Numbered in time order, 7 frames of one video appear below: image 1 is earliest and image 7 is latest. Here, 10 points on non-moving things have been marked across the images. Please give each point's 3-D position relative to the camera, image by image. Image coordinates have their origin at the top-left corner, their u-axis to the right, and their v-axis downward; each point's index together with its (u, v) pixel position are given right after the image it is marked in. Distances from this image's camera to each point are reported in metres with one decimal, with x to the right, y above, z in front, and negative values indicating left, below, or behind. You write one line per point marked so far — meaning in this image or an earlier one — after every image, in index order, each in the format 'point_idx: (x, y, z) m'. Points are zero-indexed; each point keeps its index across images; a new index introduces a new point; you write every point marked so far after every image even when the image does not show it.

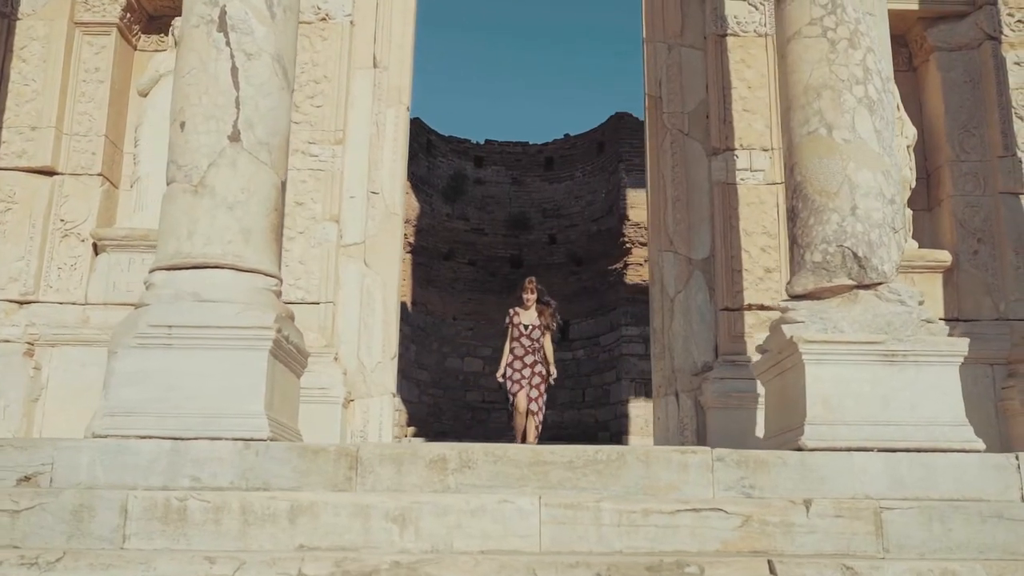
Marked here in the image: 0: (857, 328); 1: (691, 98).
0: (+1.8, -0.2, +5.2) m
1: (+1.4, +1.5, +7.9) m
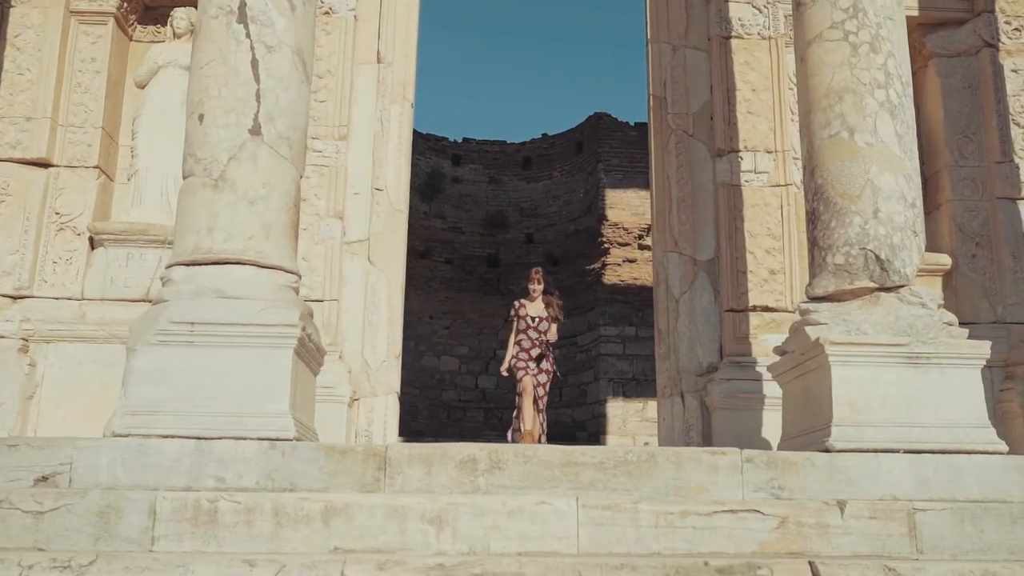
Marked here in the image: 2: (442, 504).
0: (+1.9, -0.2, +5.2) m
1: (+1.4, +1.5, +7.9) m
2: (-0.3, -0.9, +4.4) m
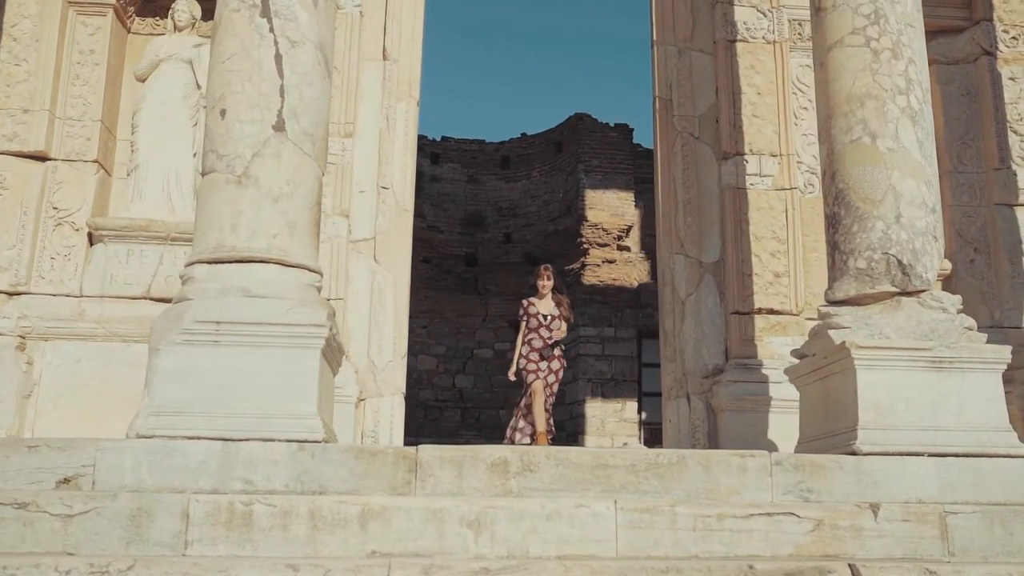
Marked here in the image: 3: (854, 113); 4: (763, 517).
0: (+2.0, -0.2, +5.3) m
1: (+1.5, +1.5, +8.0) m
2: (-0.1, -0.9, +4.3) m
3: (+1.9, +1.0, +5.7) m
4: (+1.1, -1.0, +4.5) m
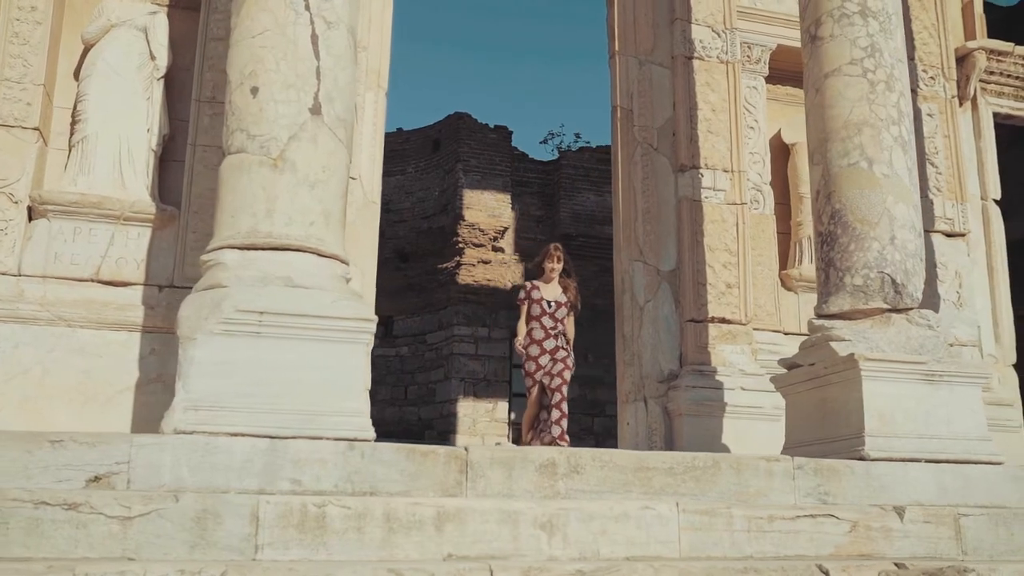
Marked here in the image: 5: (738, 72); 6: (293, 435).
0: (+2.1, -0.3, +5.7) m
1: (+1.2, +1.4, +8.2) m
2: (+0.2, -0.9, +4.3) m
3: (+2.0, +0.9, +6.0) m
4: (+1.4, -1.1, +4.7) m
5: (+1.9, +1.8, +8.3) m
6: (-1.0, -0.6, +4.5) m
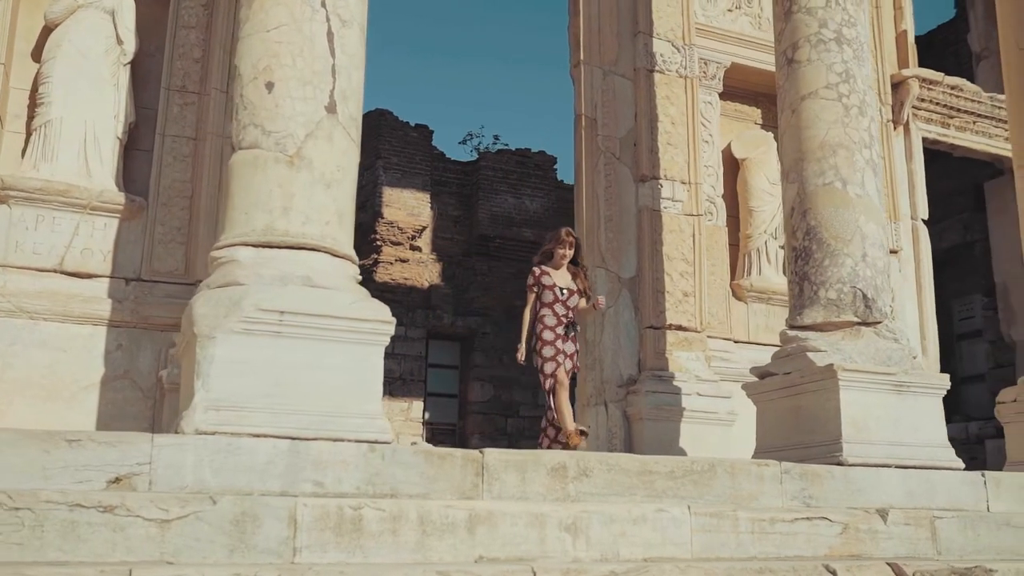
0: (+2.1, -0.4, +6.0) m
1: (+0.9, +1.4, +8.4) m
2: (+0.3, -1.0, +4.4) m
3: (+2.0, +0.8, +6.3) m
4: (+1.4, -1.1, +4.9) m
5: (+1.6, +1.7, +8.6) m
6: (-0.9, -0.6, +4.4) m
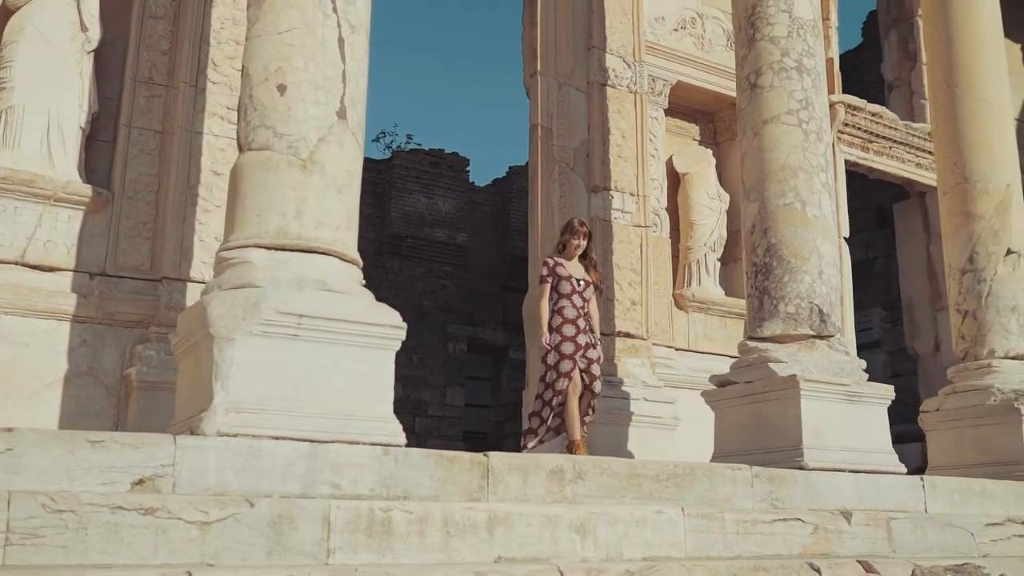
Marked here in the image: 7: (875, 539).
0: (+2.0, -0.5, +6.4) m
1: (+0.5, +1.3, +8.6) m
2: (+0.3, -1.0, +4.6) m
3: (+1.8, +0.7, +6.7) m
4: (+1.4, -1.2, +5.3) m
5: (+1.2, +1.6, +8.9) m
6: (-0.8, -0.7, +4.5) m
7: (+2.0, -1.4, +5.6) m
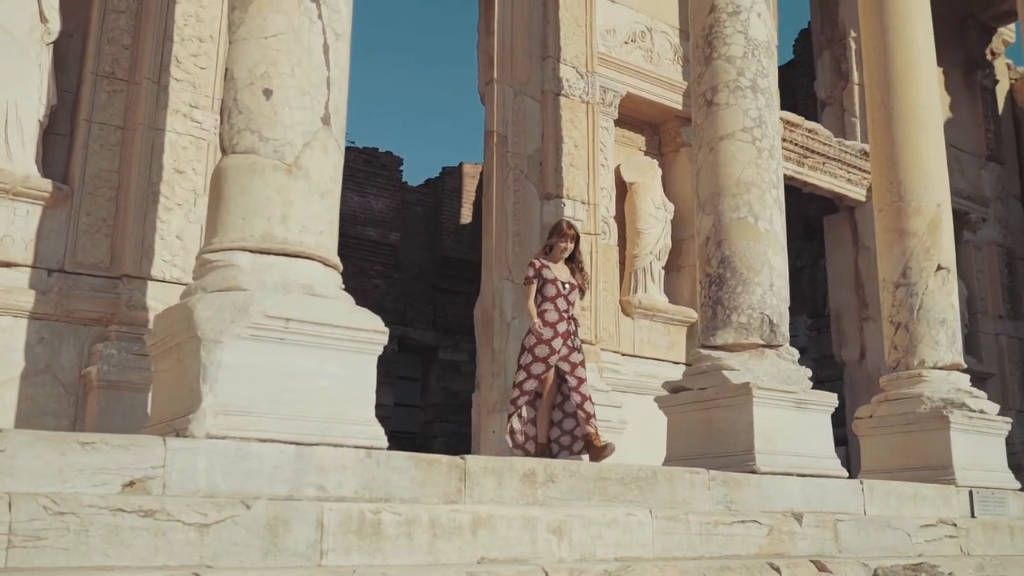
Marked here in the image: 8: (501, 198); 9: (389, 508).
0: (+1.7, -0.6, +6.7) m
1: (+0.1, +1.3, +8.8) m
2: (+0.2, -1.1, +4.8) m
3: (+1.6, +0.6, +7.0) m
4: (+1.2, -1.3, +5.5) m
5: (+0.8, +1.6, +9.1) m
6: (-0.9, -0.7, +4.6) m
7: (+1.8, -1.5, +5.9) m
8: (-0.1, +0.8, +8.5) m
9: (-0.5, -0.9, +4.3) m
